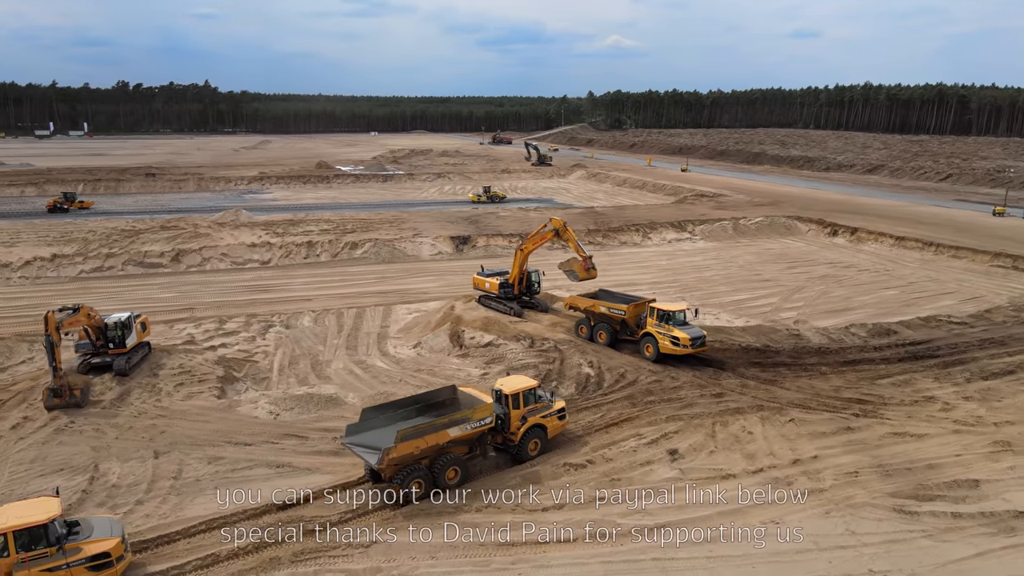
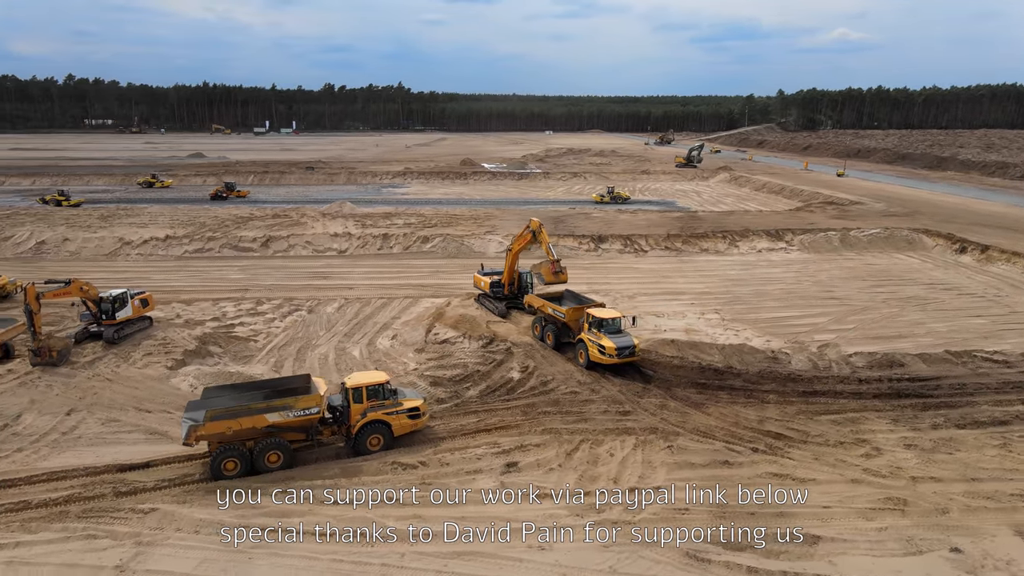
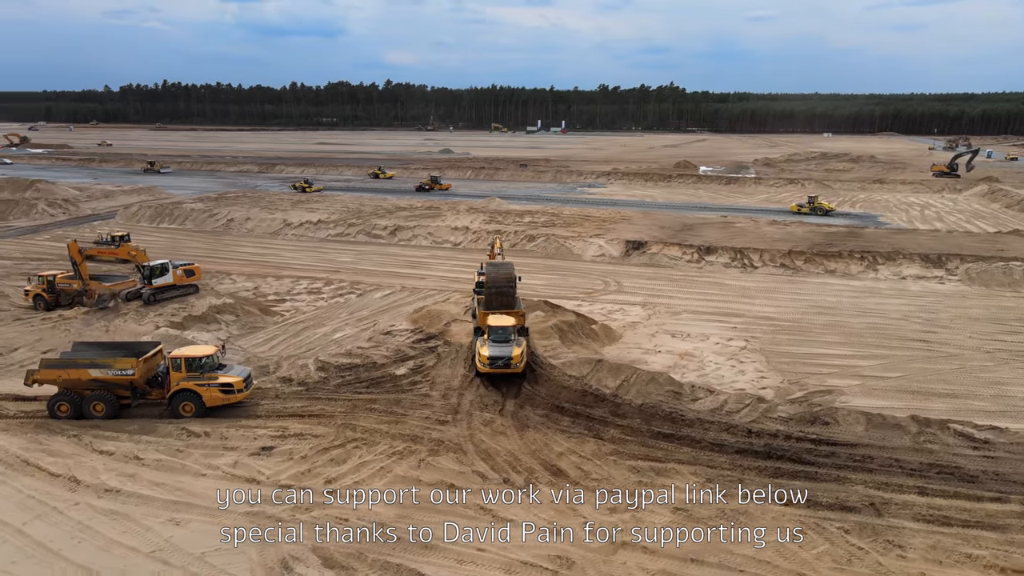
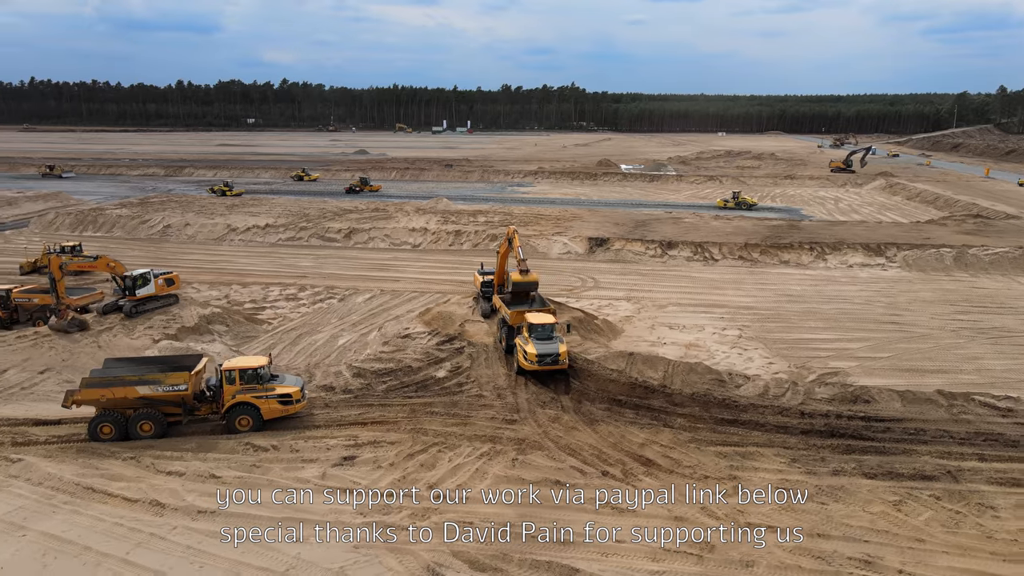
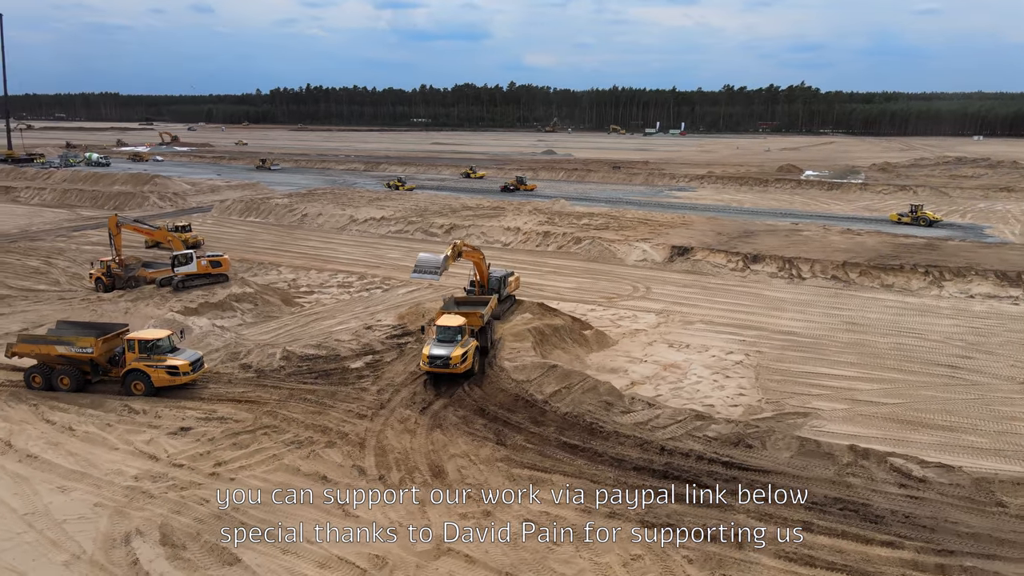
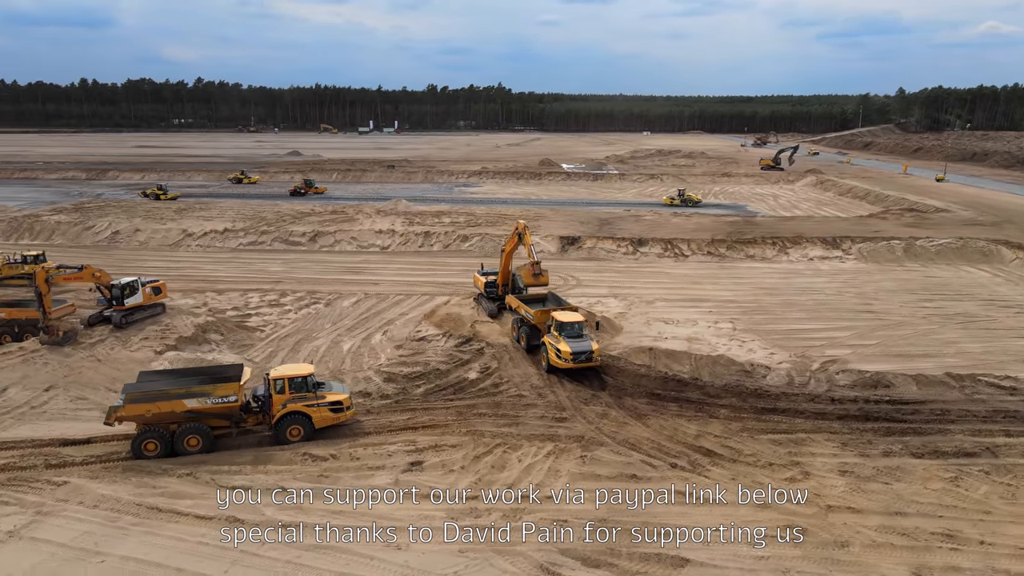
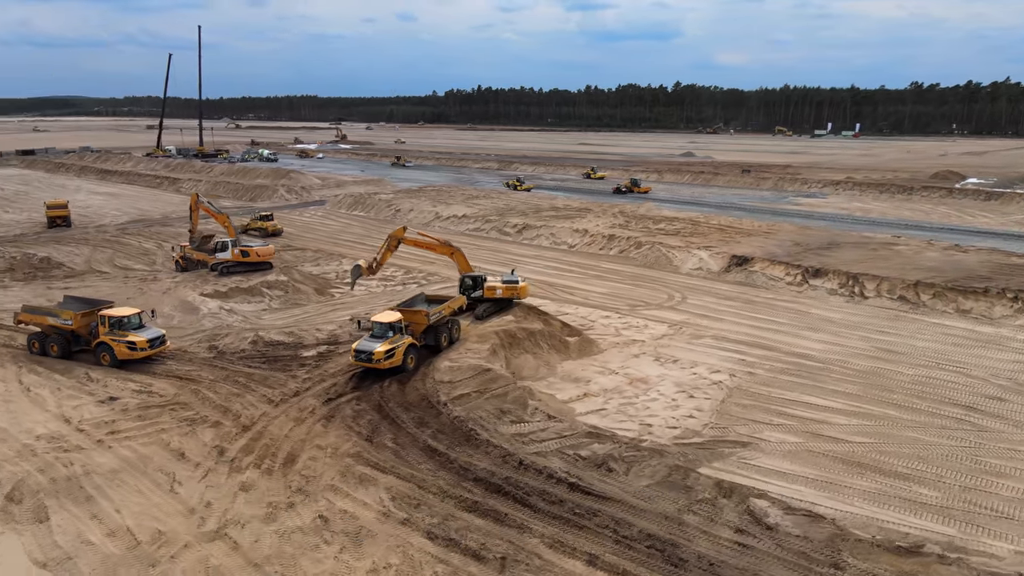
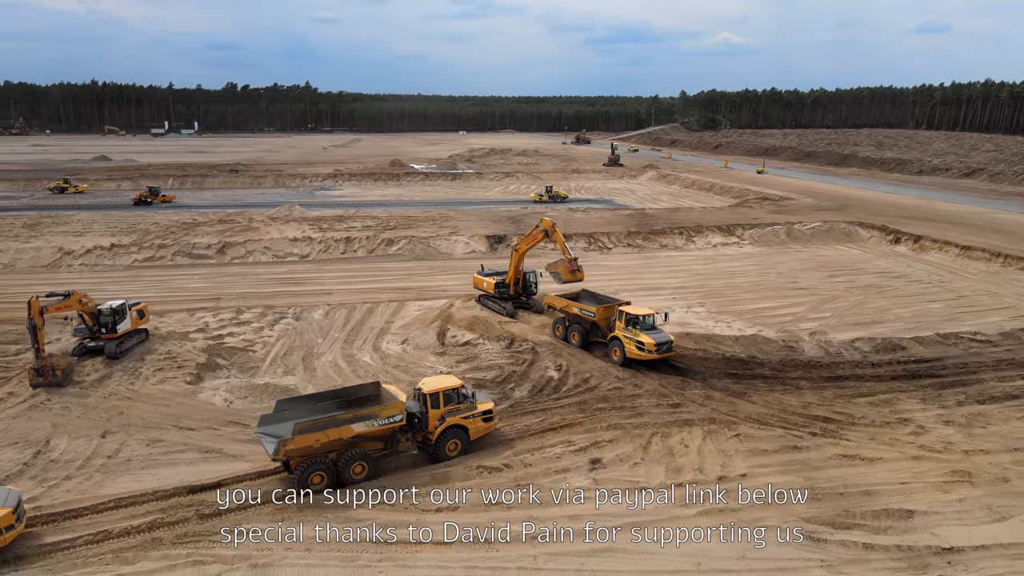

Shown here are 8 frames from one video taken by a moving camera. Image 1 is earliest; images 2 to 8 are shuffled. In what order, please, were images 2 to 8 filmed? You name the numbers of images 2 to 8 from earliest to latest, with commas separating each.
8, 2, 6, 4, 3, 5, 7
